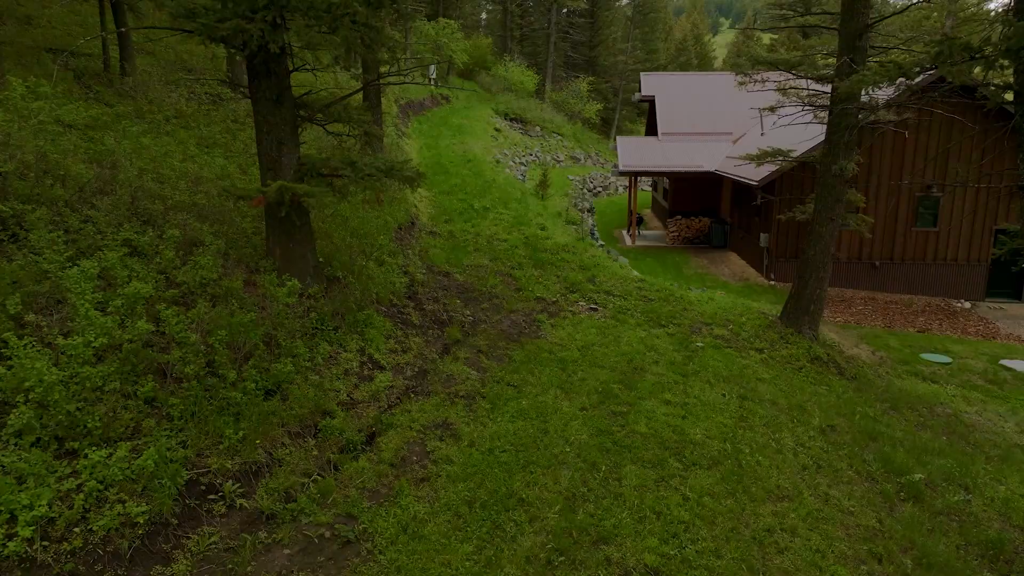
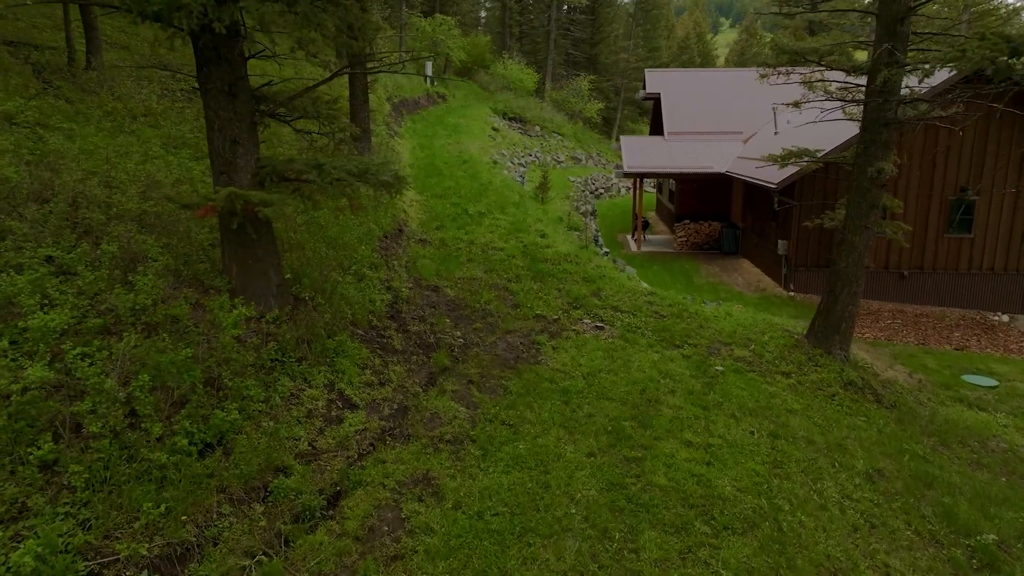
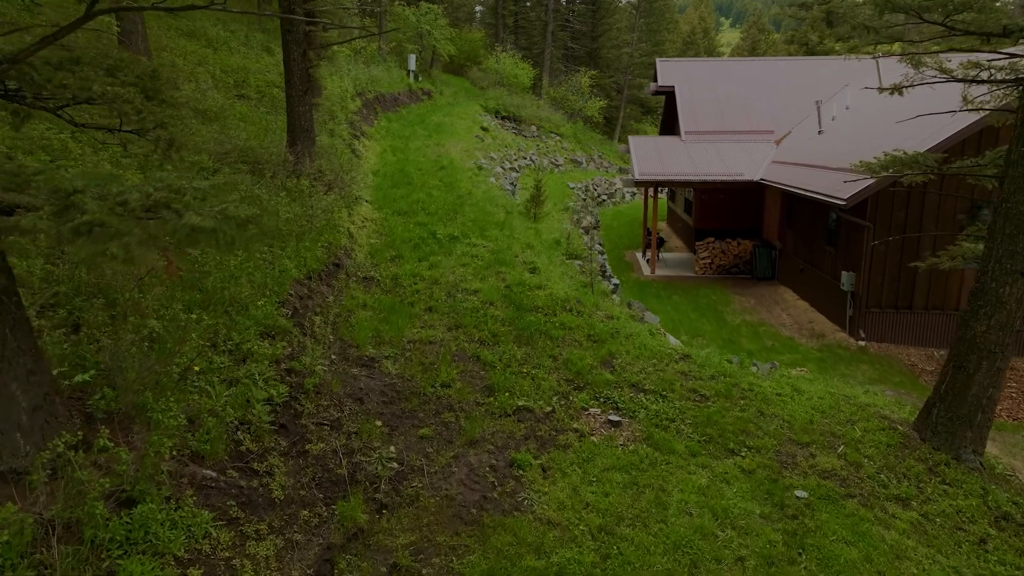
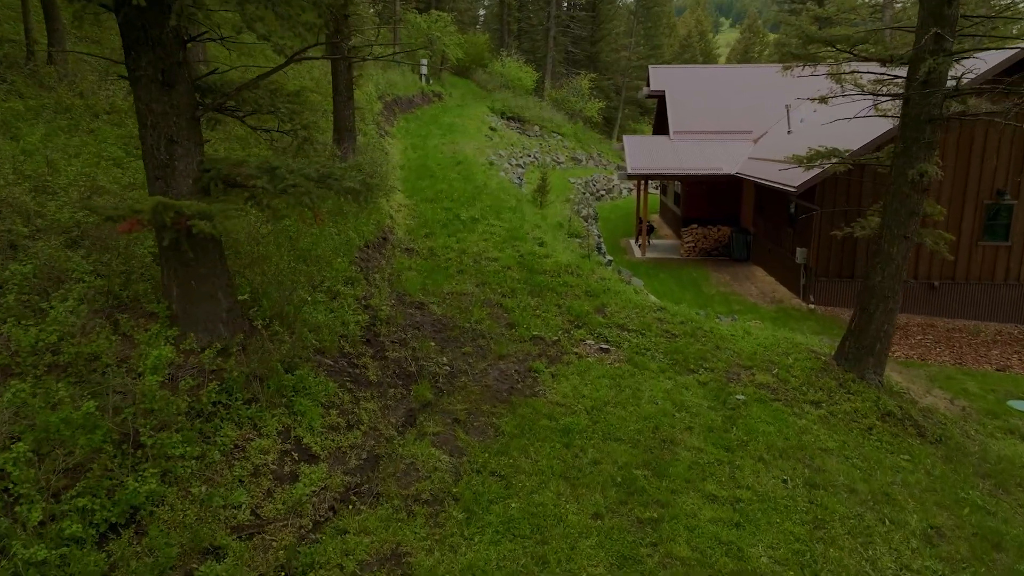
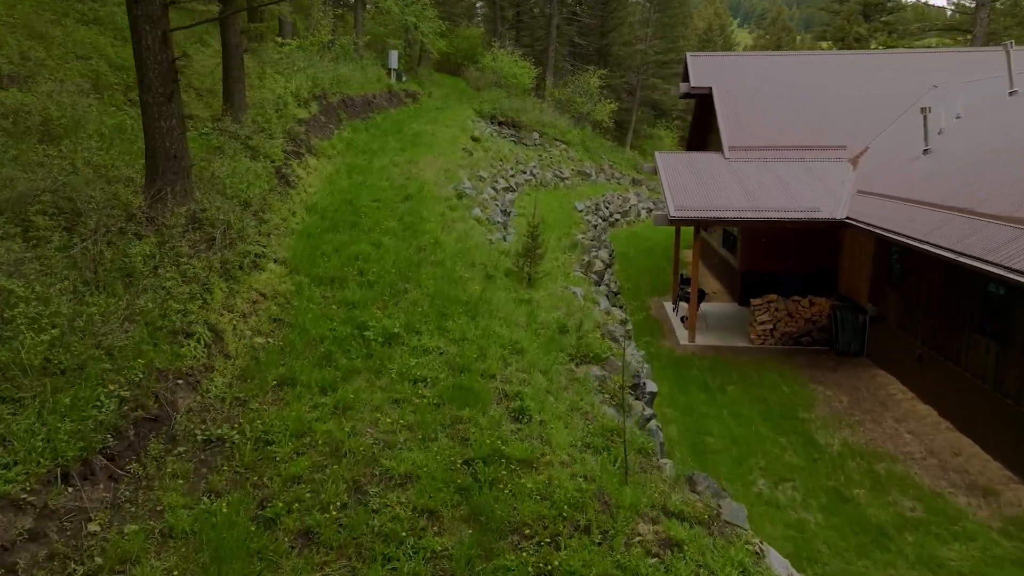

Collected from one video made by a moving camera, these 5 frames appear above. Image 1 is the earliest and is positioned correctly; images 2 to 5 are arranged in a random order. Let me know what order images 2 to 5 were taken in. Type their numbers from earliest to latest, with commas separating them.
2, 4, 3, 5
